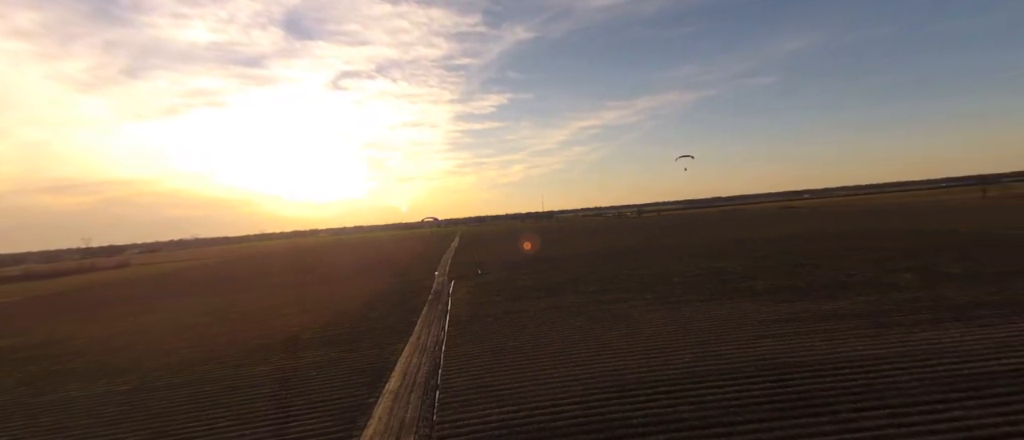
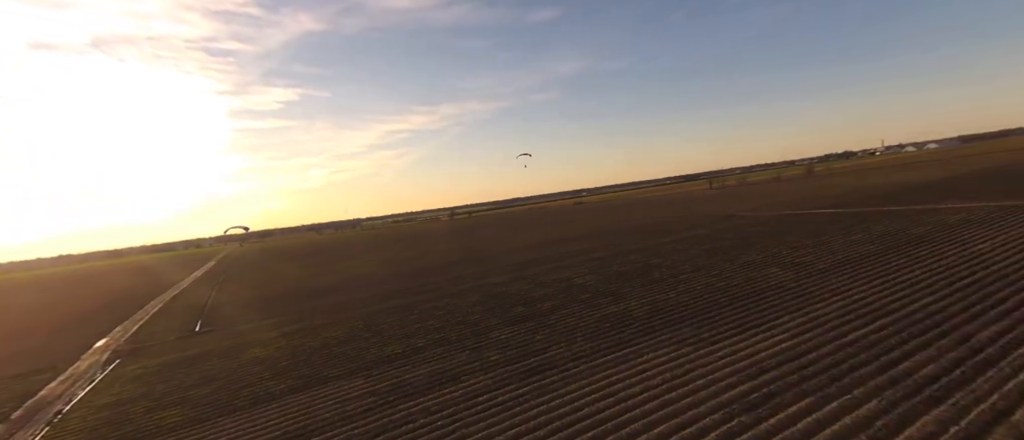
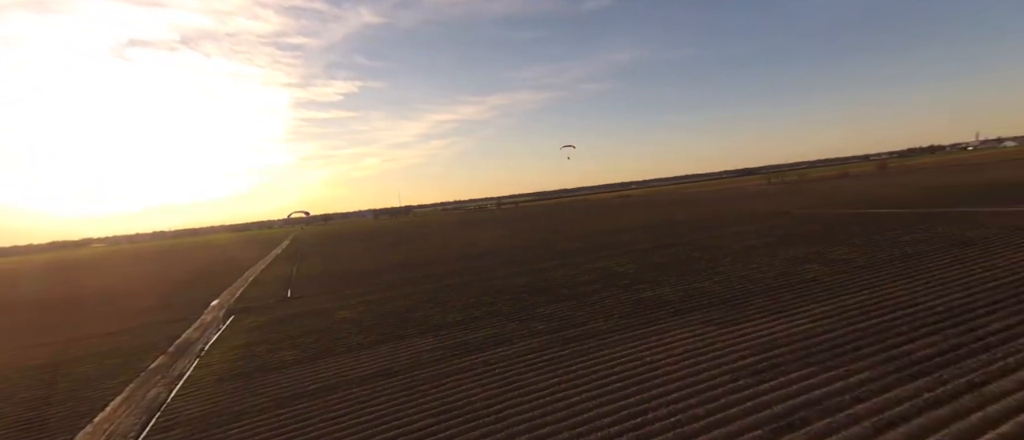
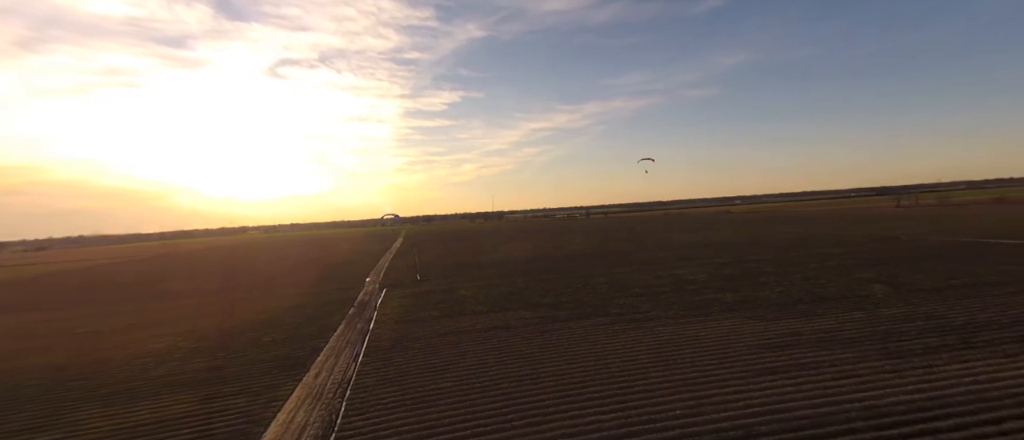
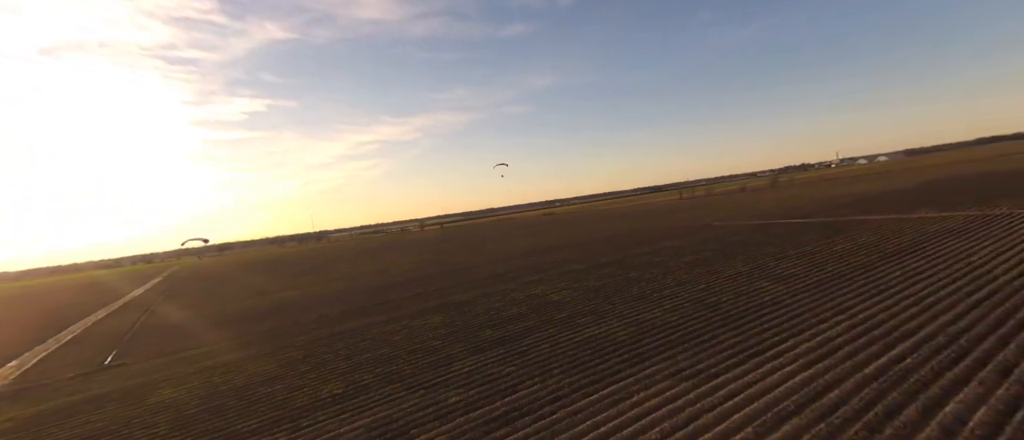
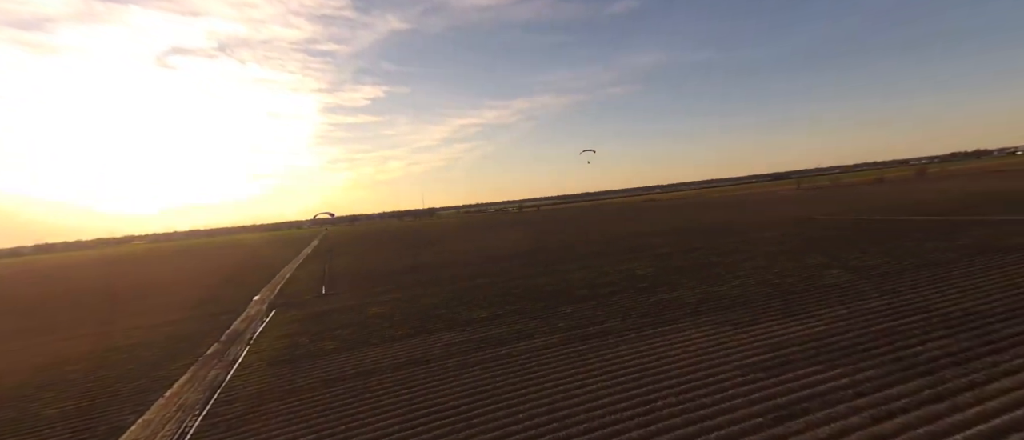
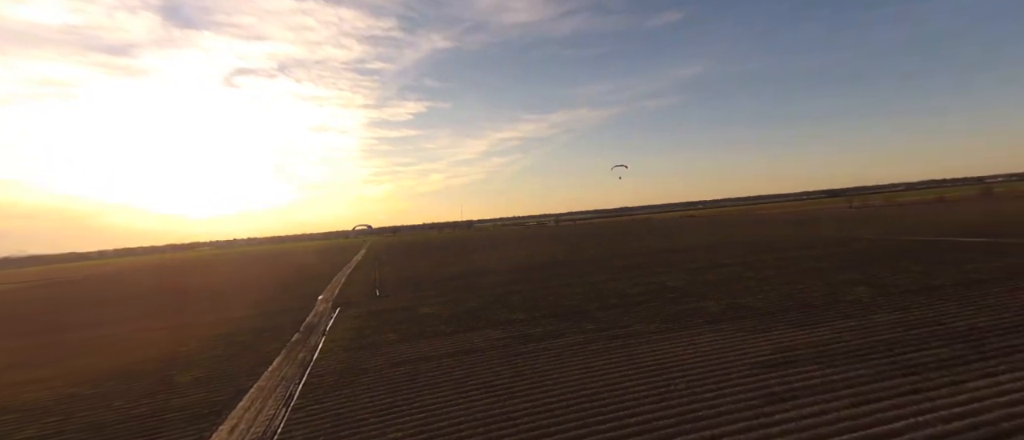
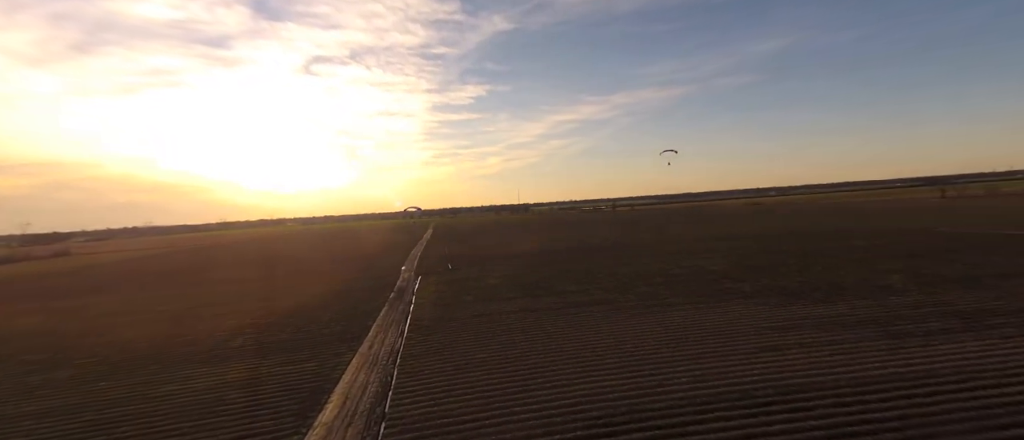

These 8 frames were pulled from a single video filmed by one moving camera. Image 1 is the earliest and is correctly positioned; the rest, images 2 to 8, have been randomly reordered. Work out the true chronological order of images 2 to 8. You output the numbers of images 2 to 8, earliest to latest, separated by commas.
8, 4, 7, 6, 3, 2, 5
